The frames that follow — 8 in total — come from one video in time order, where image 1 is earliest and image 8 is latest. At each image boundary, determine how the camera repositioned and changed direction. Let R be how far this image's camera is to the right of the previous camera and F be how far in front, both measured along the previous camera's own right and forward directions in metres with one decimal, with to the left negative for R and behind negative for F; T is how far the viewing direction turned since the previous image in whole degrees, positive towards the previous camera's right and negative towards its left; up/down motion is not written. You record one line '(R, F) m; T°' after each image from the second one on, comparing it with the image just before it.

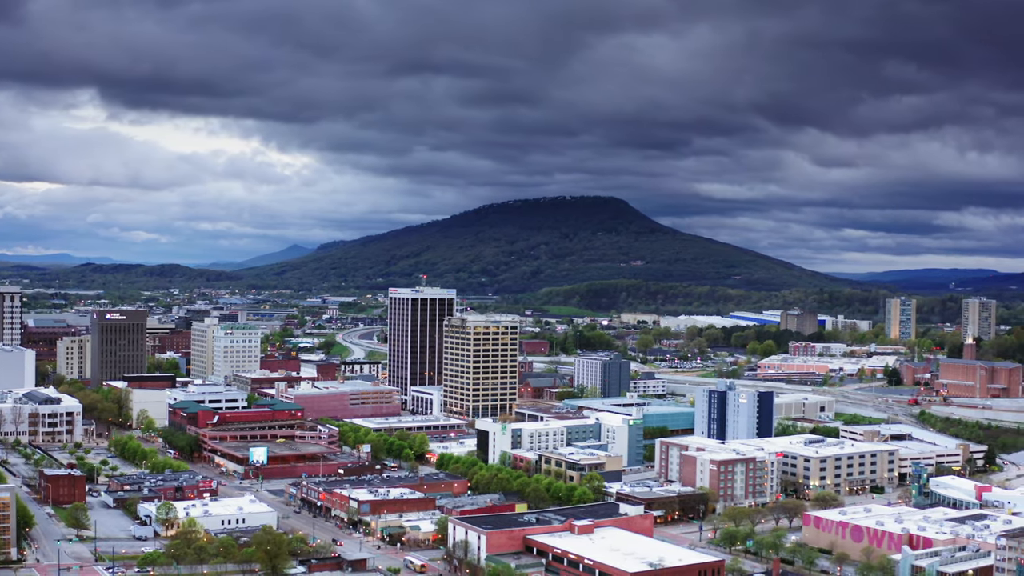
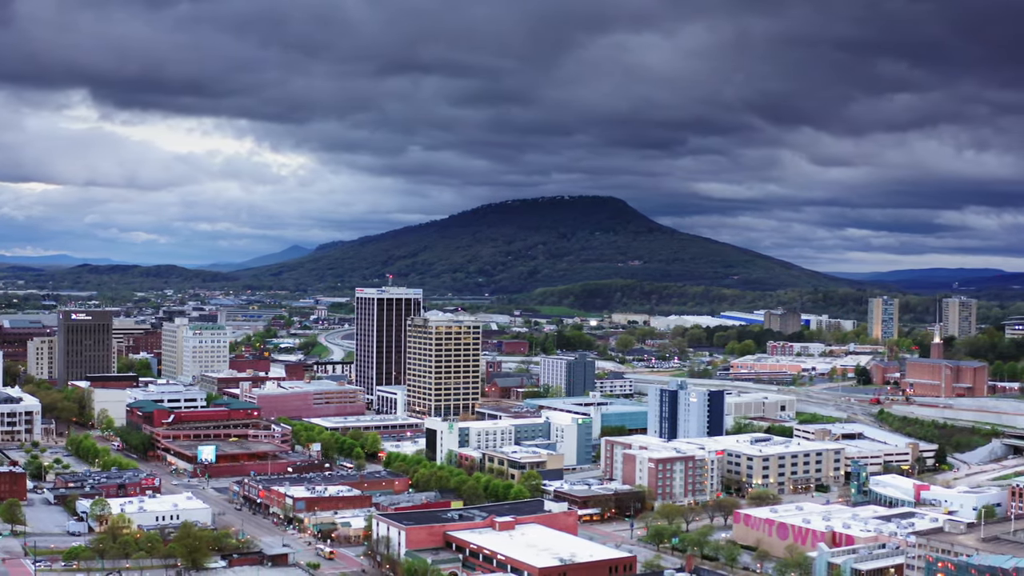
(+3.8, -0.8) m; -1°
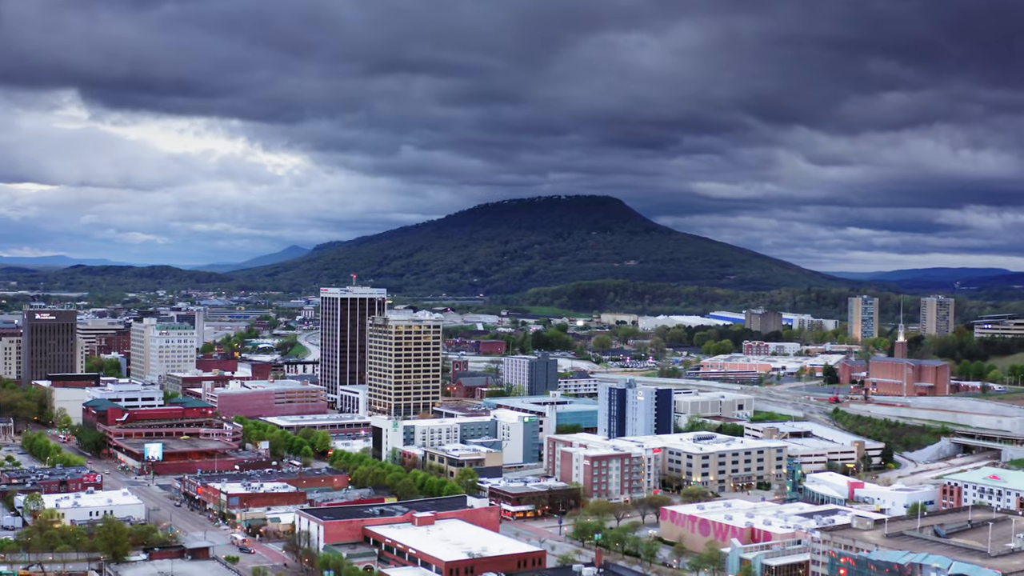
(+4.0, -0.9) m; -1°
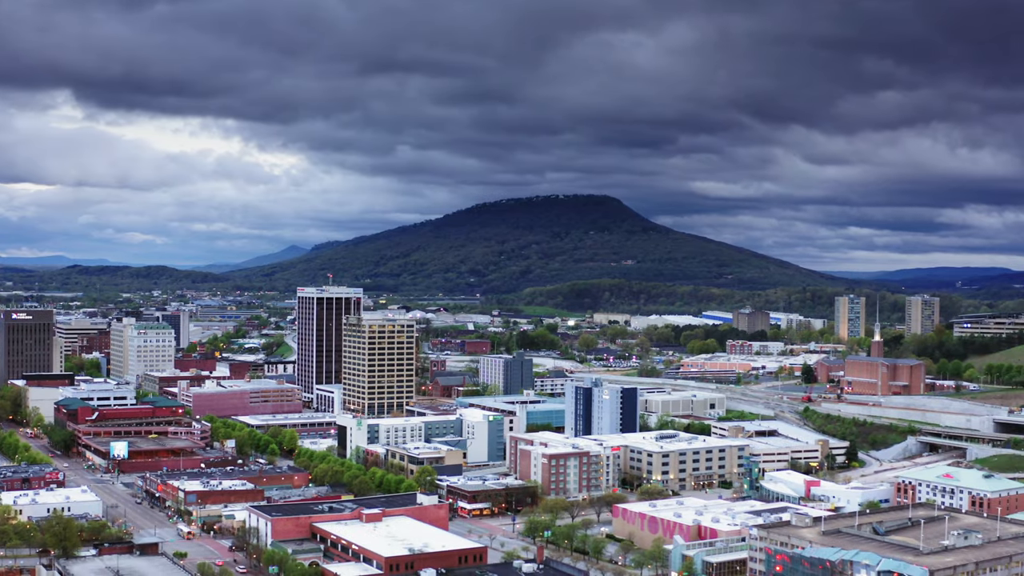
(+2.7, -0.6) m; 0°
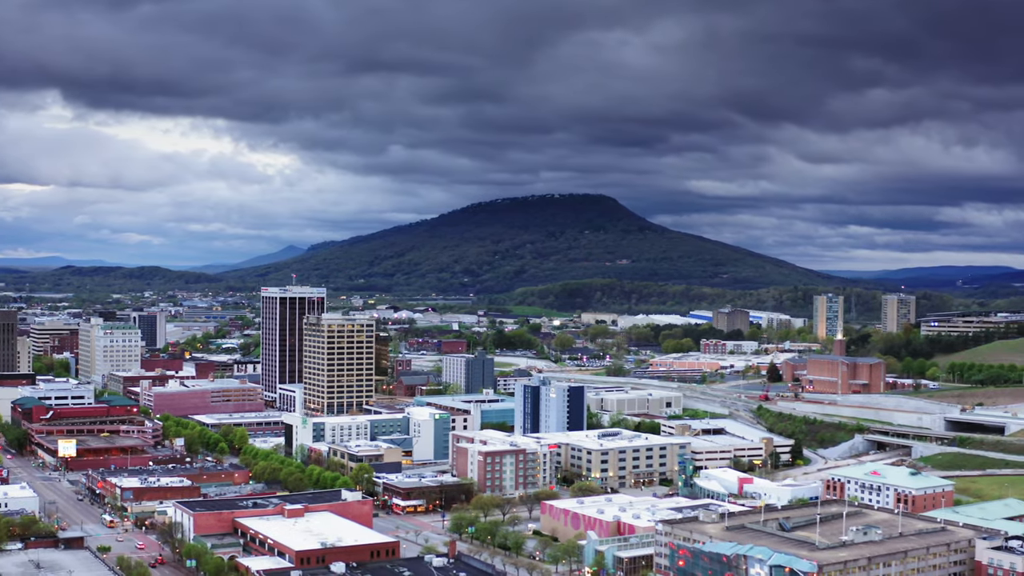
(+4.1, -1.0) m; -1°
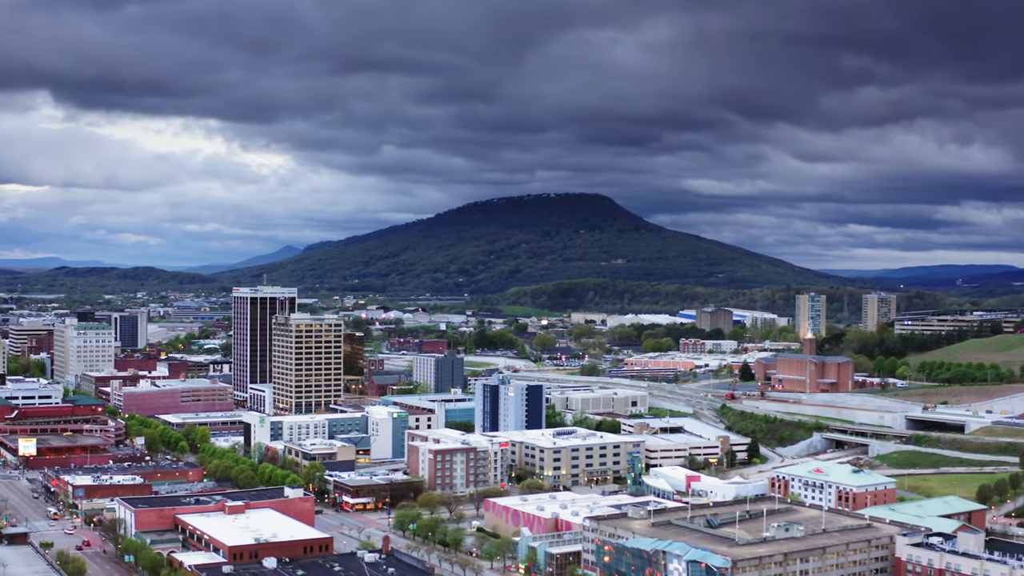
(+3.3, -0.8) m; 0°
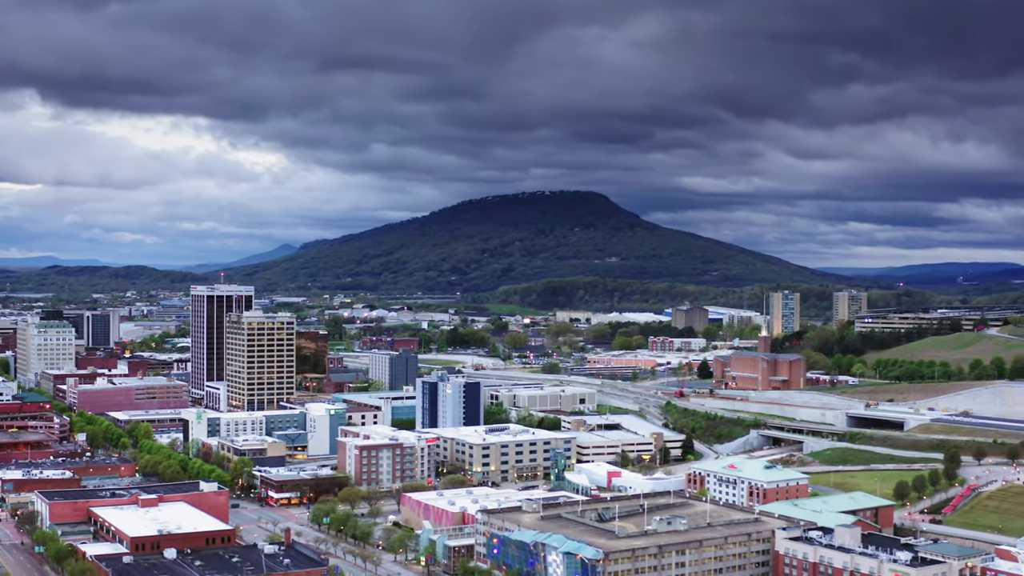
(+5.1, -1.3) m; -1°
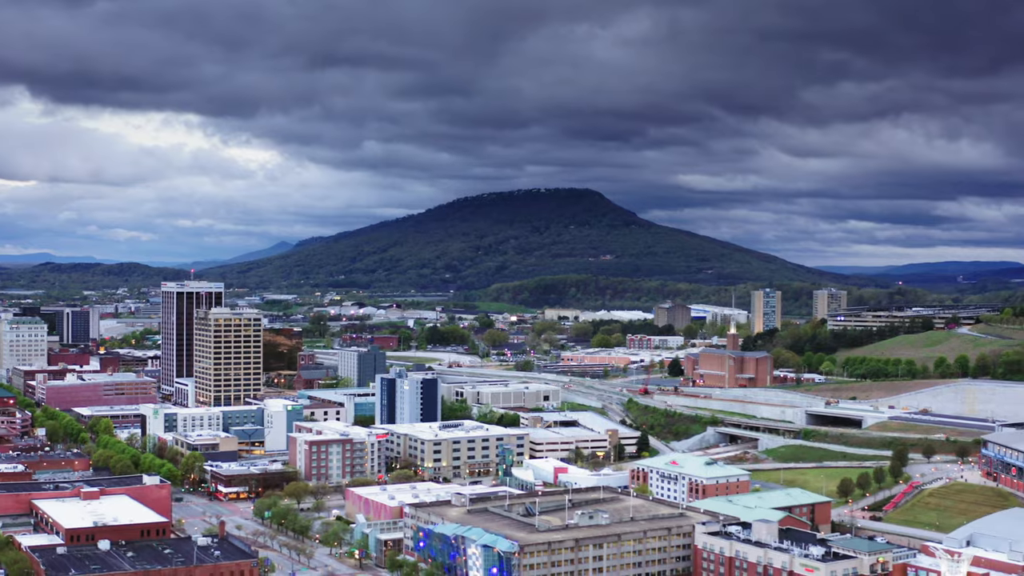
(+3.5, -0.8) m; 0°
